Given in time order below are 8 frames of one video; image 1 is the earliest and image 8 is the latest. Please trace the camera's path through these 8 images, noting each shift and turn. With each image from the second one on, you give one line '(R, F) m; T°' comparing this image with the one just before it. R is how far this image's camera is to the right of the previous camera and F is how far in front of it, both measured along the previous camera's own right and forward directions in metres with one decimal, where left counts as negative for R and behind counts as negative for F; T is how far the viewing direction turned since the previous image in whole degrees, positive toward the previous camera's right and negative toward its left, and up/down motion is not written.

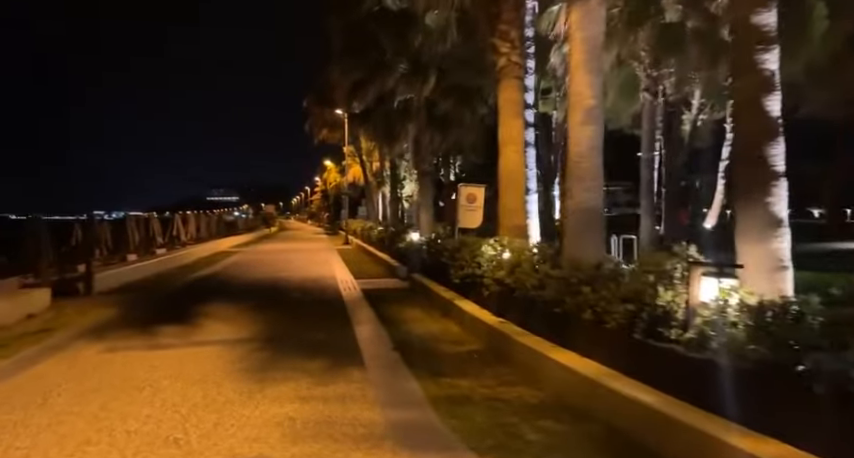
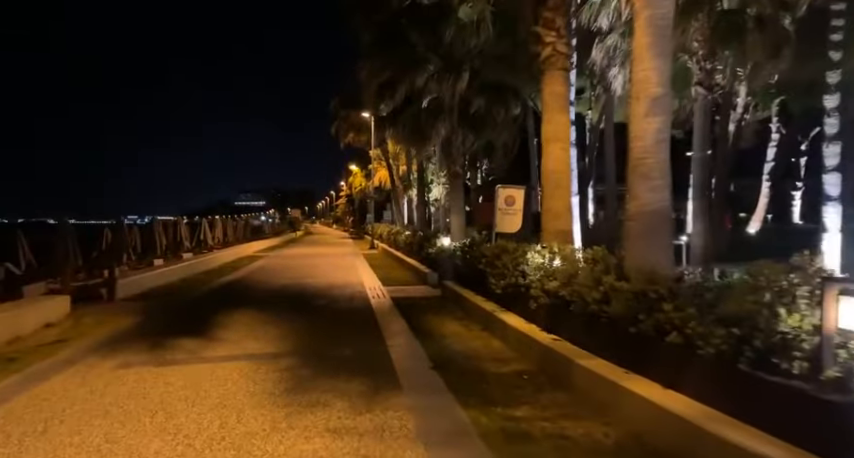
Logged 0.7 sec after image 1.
(-0.3, +0.8) m; -3°
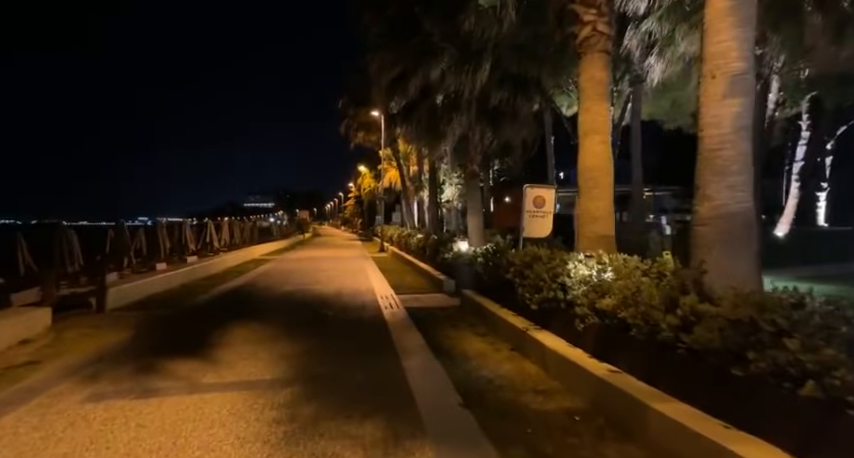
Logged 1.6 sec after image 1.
(-0.3, +1.2) m; -1°
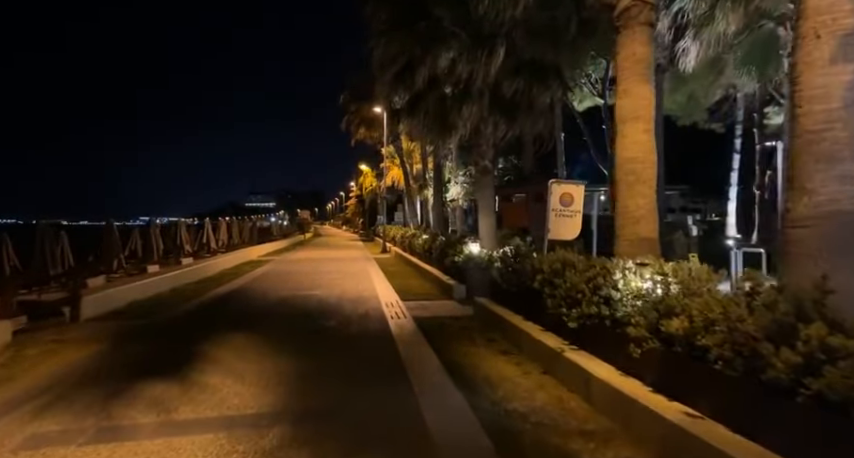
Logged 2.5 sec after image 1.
(-0.2, +1.3) m; 0°
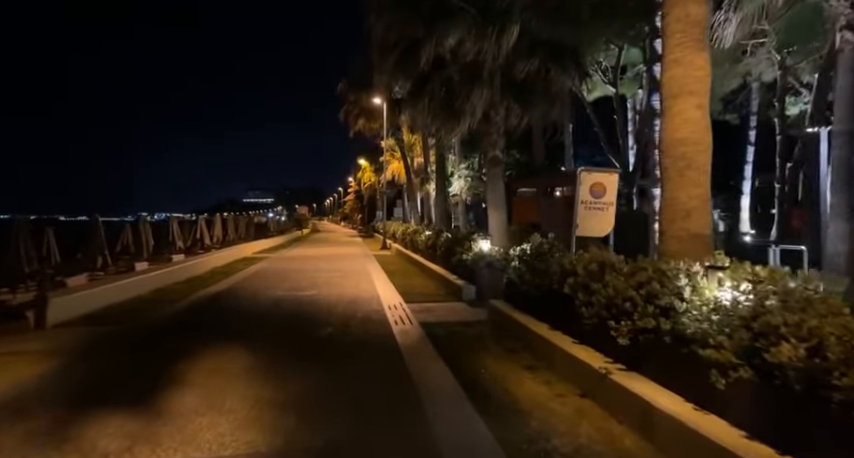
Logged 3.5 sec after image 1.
(-0.2, +1.2) m; 0°
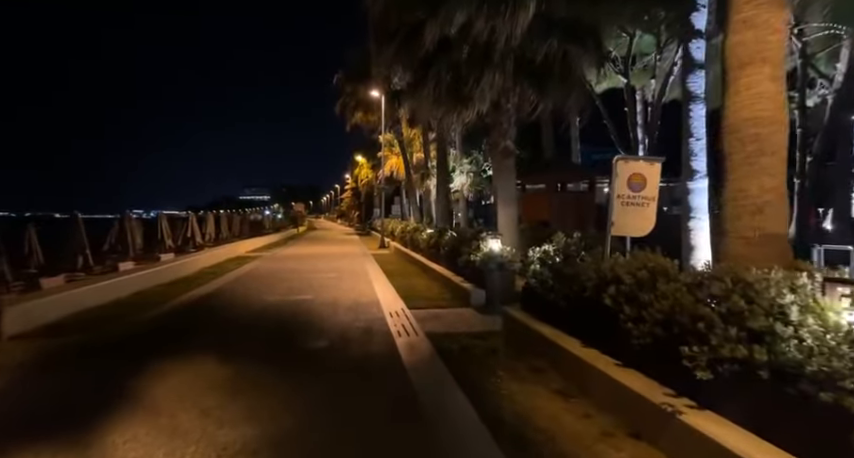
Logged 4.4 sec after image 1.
(-0.2, +1.2) m; 0°
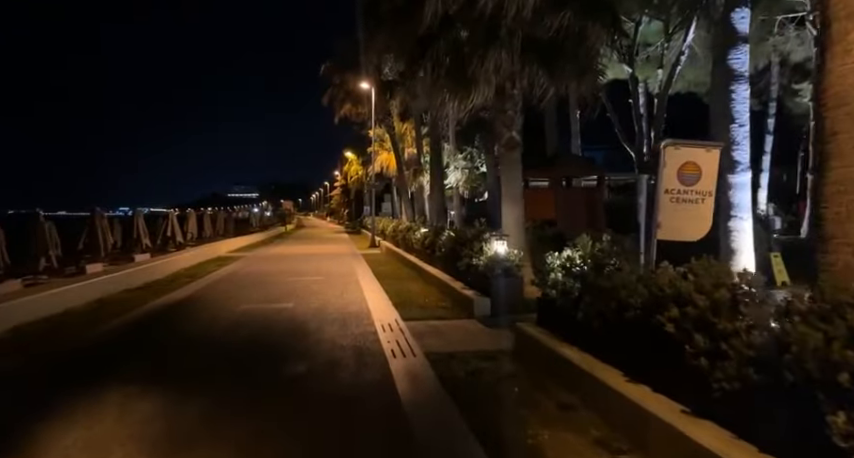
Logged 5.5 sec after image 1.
(-0.2, +1.5) m; +1°
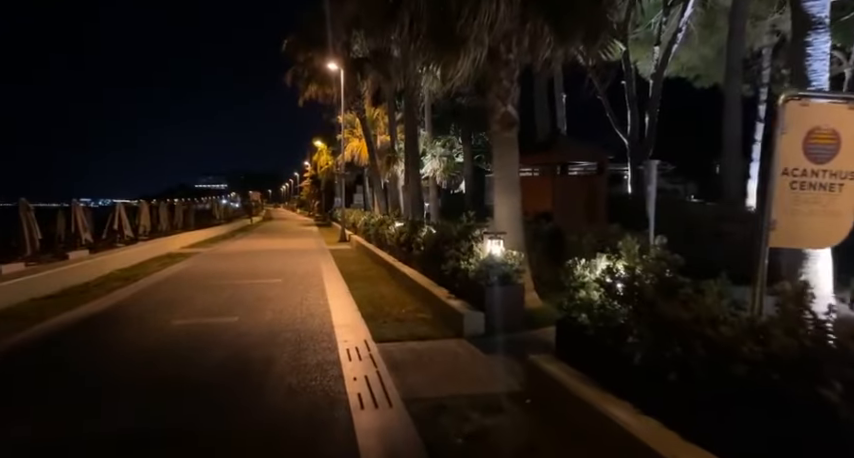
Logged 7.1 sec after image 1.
(-0.1, +2.2) m; +3°
